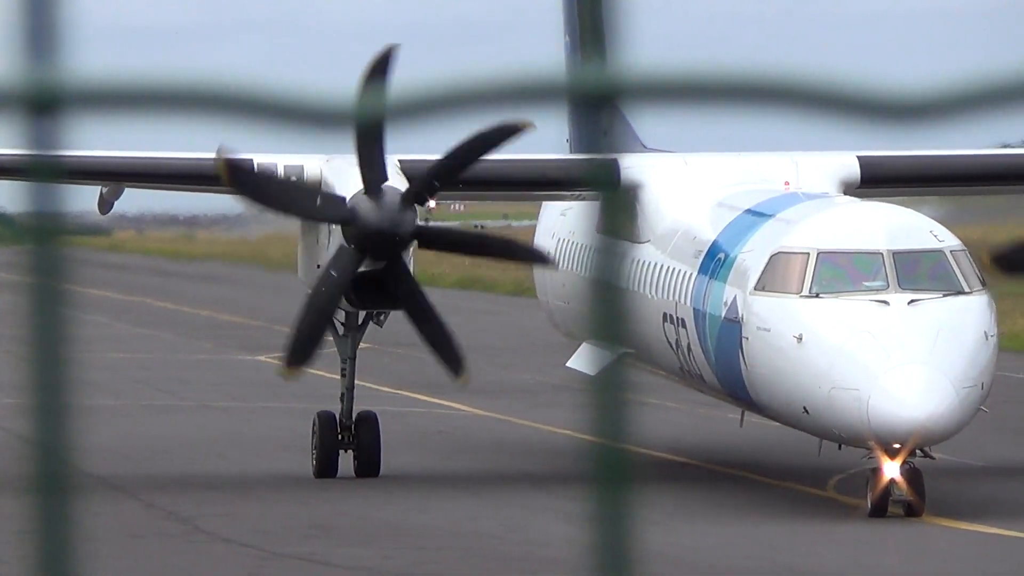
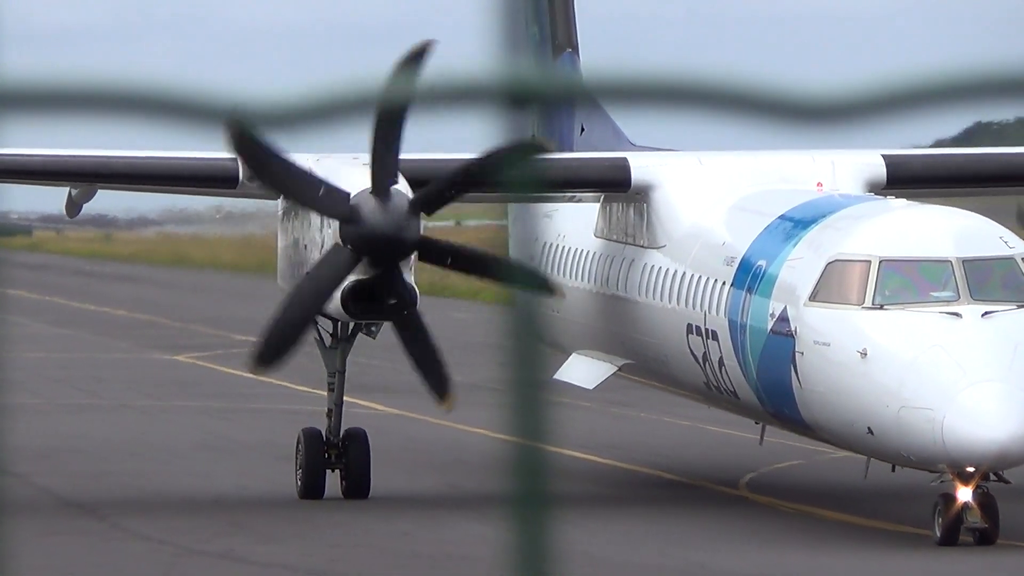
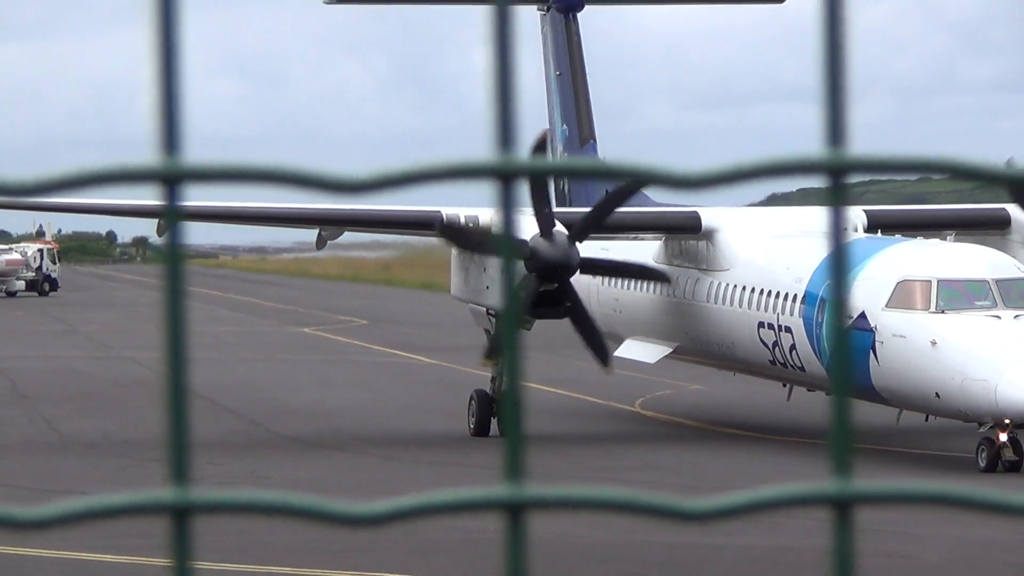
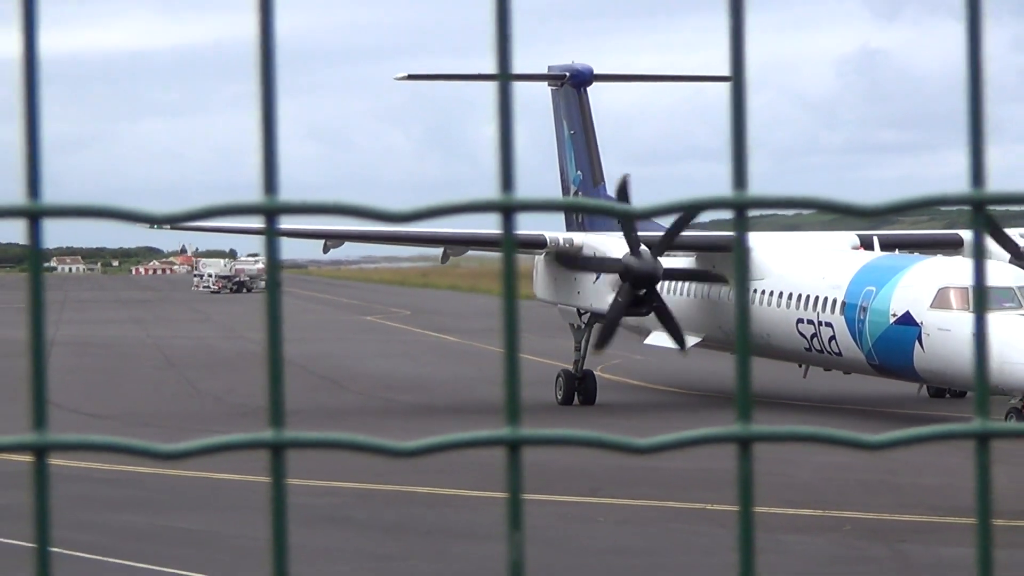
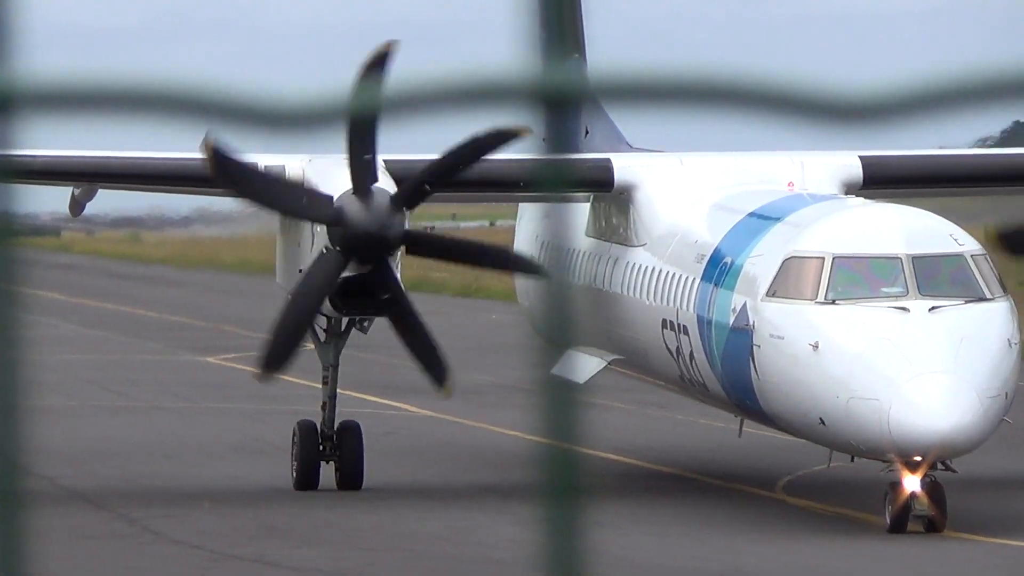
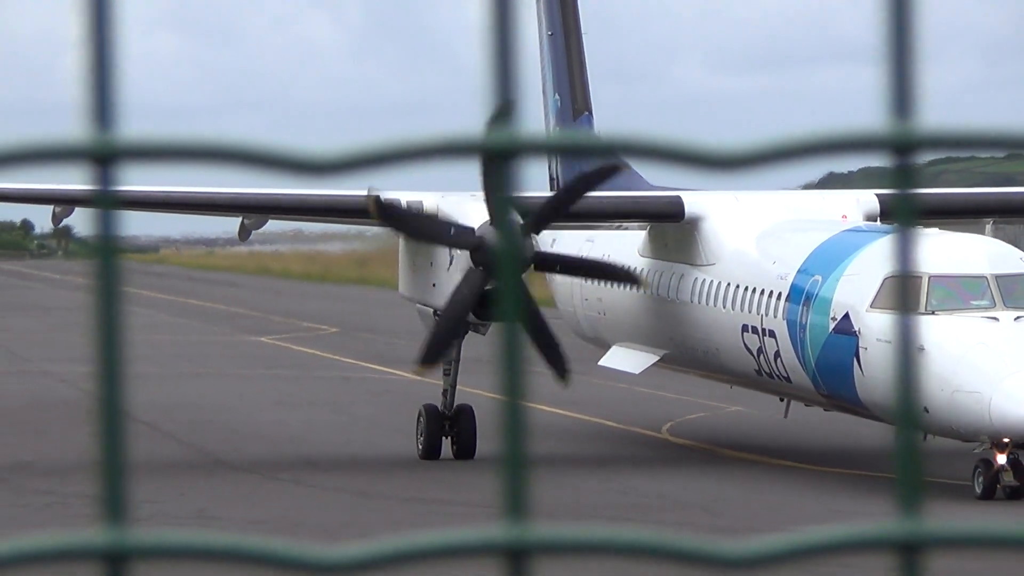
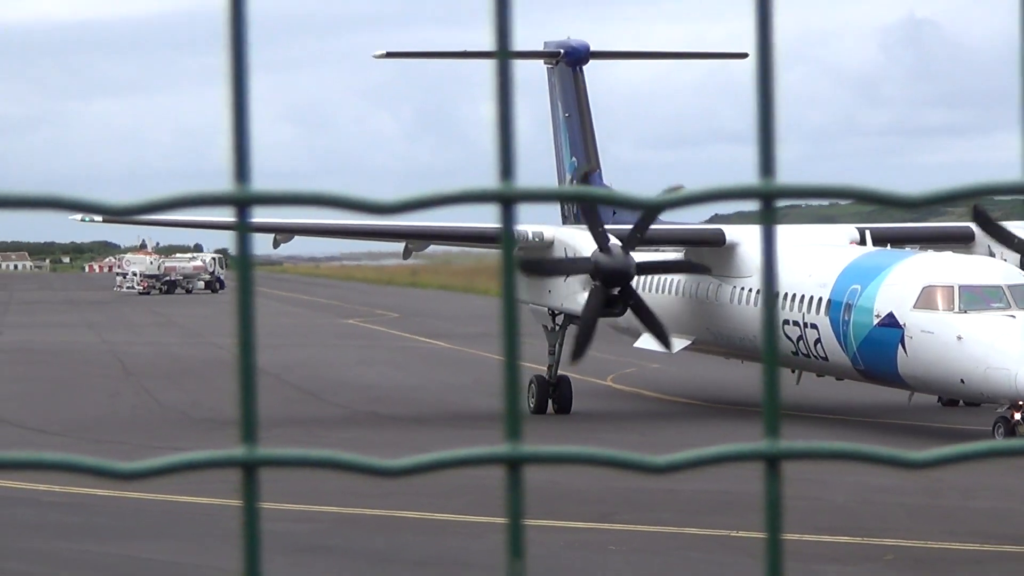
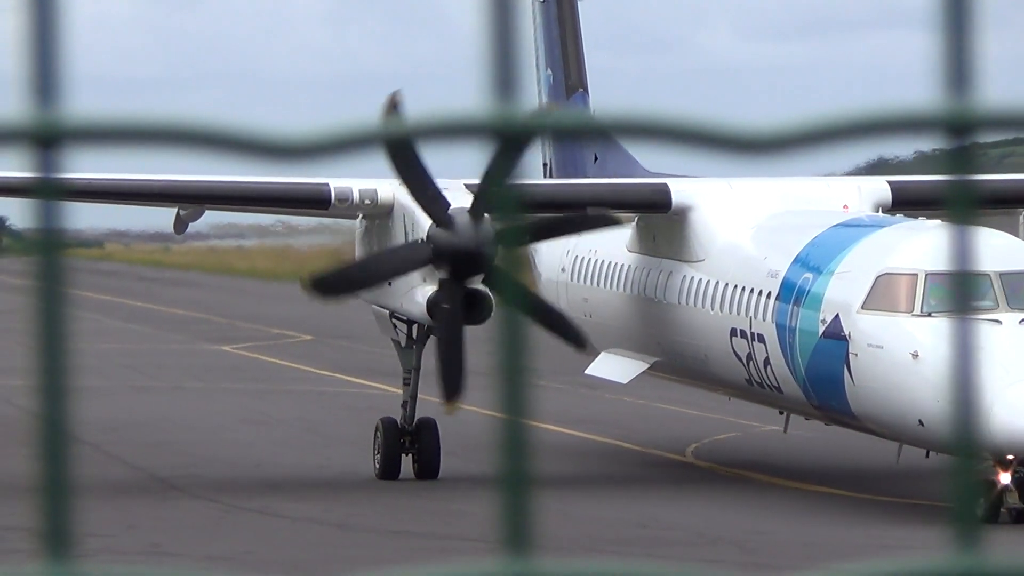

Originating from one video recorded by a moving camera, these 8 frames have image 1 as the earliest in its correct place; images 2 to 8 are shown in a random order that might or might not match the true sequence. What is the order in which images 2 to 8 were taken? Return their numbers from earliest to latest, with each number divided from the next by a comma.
5, 2, 8, 6, 3, 7, 4
